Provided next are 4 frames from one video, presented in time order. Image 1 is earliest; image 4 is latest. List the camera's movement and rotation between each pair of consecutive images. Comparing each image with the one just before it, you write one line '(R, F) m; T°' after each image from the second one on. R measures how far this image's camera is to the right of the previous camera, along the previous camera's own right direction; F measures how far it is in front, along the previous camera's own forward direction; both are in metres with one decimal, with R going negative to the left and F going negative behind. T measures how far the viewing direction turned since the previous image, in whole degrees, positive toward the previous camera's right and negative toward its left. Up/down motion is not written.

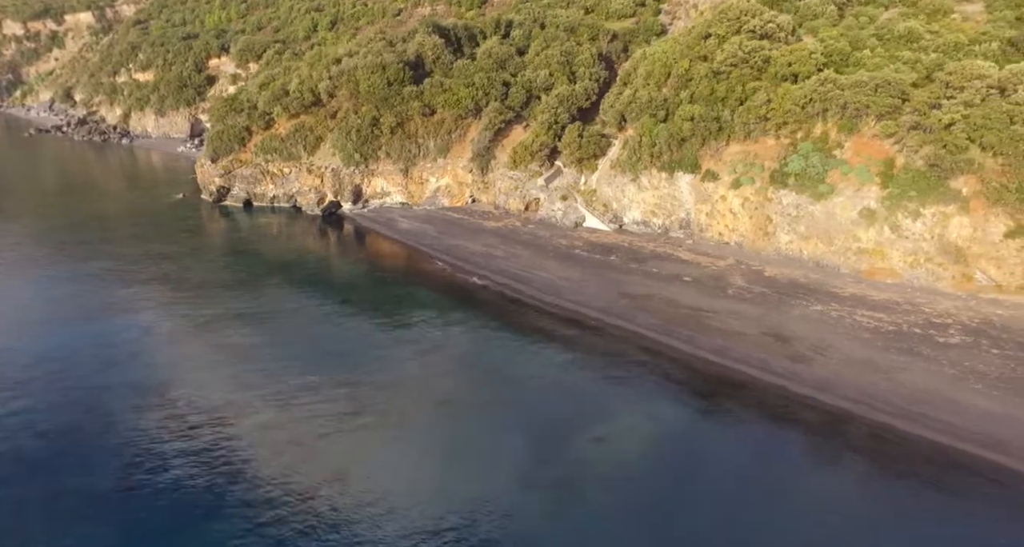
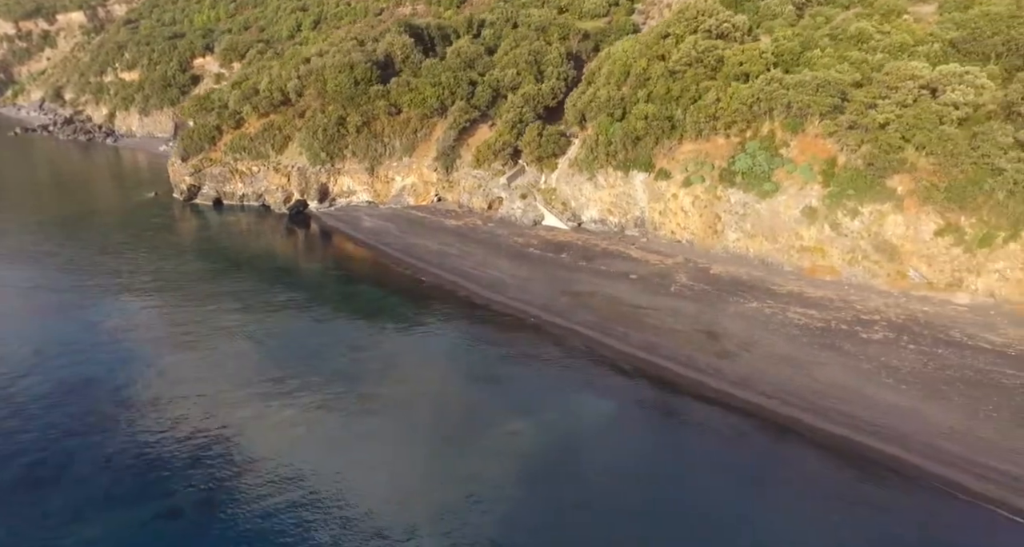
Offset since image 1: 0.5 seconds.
(+2.6, -0.4) m; 0°
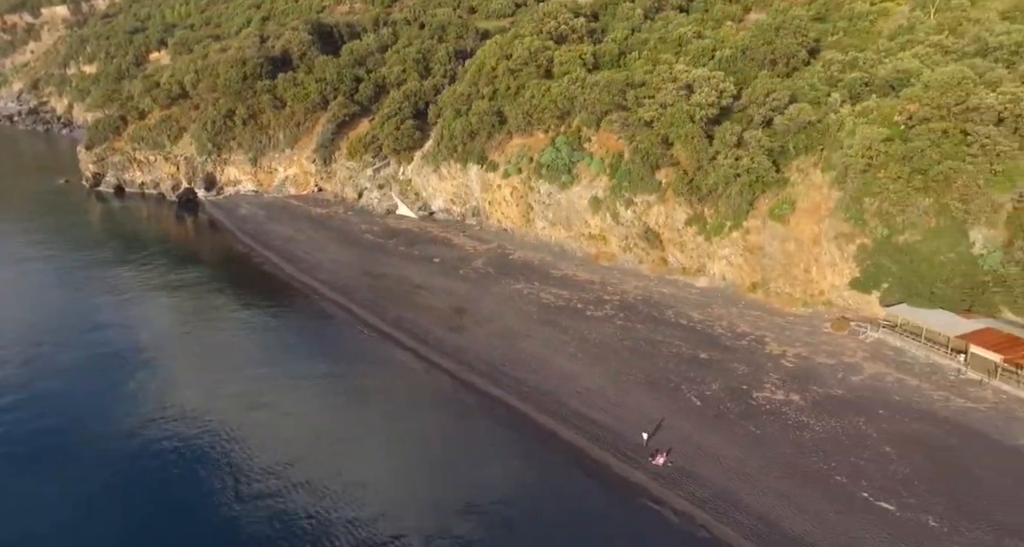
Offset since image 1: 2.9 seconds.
(+10.0, -3.0) m; 0°
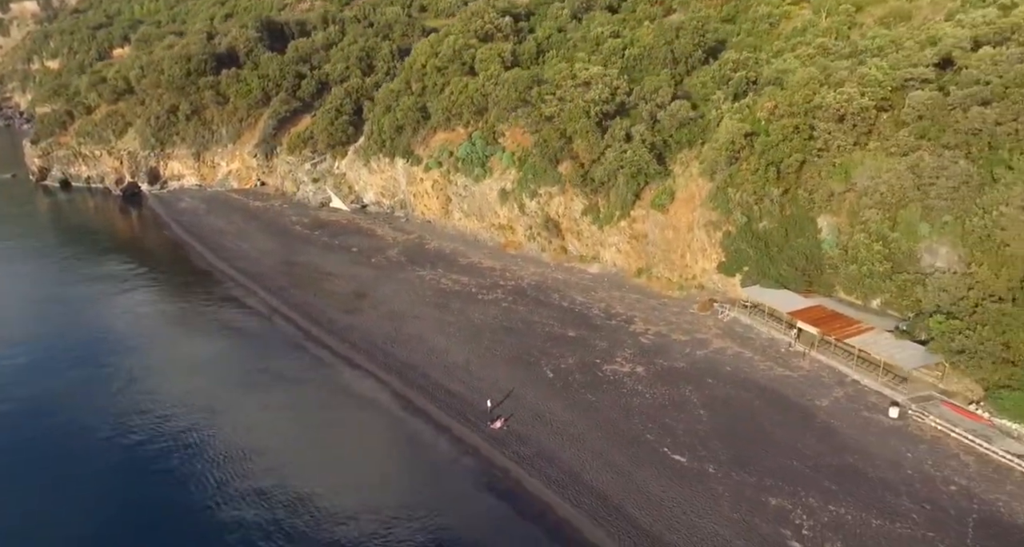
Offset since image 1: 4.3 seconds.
(+3.7, -1.9) m; +1°
